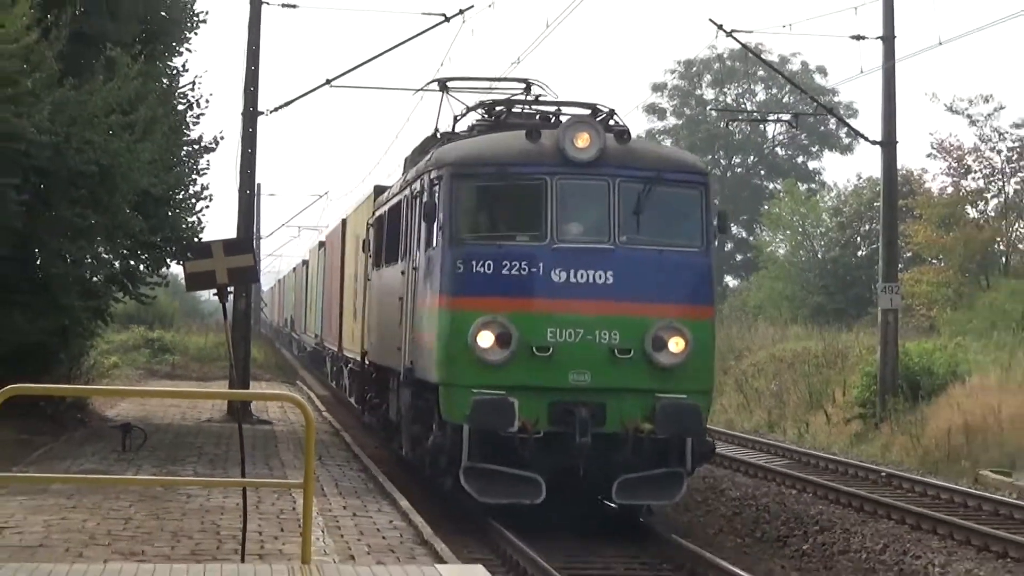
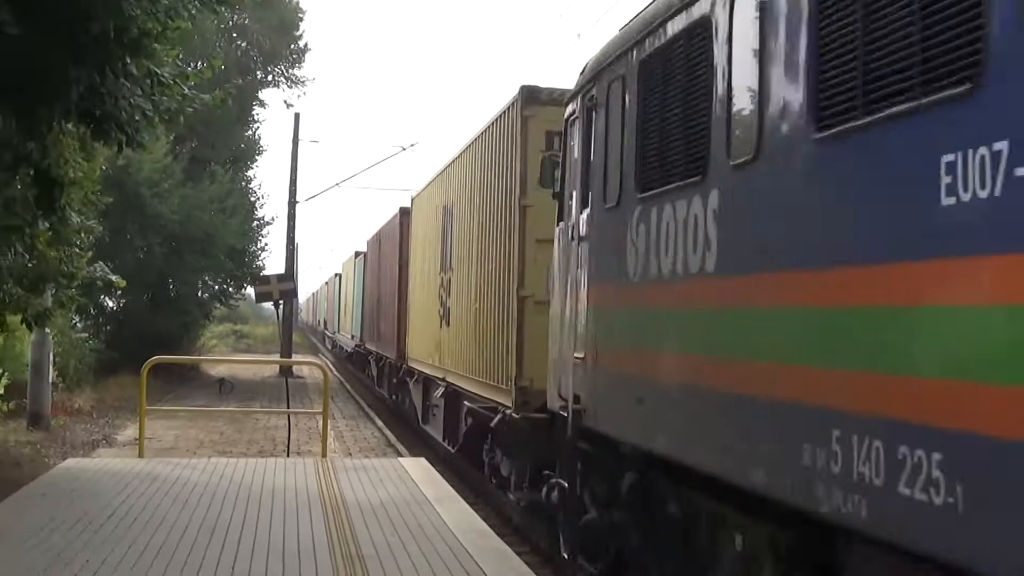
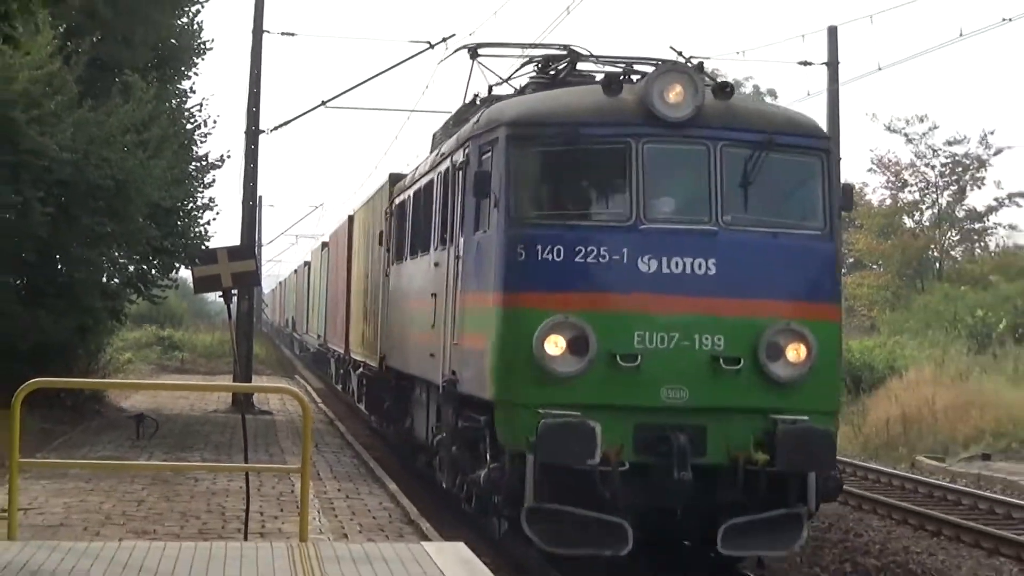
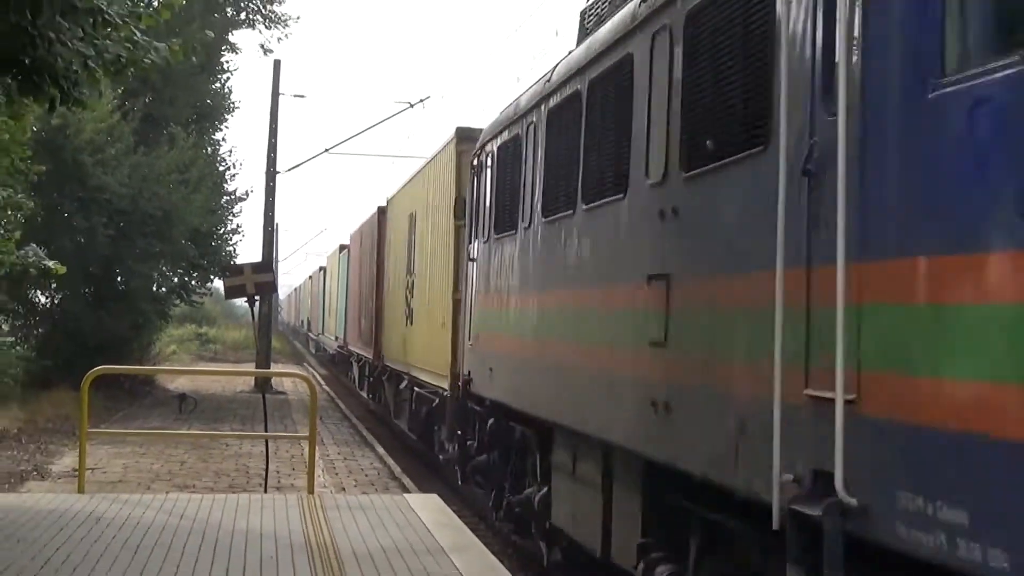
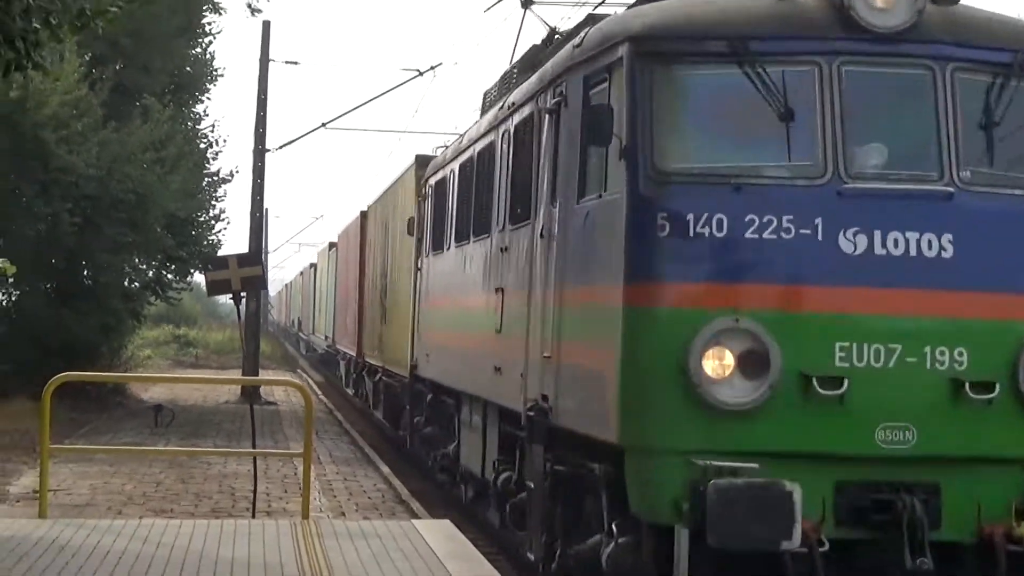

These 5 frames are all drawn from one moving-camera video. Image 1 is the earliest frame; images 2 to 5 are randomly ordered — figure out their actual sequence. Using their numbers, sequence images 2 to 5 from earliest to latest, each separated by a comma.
3, 5, 4, 2
